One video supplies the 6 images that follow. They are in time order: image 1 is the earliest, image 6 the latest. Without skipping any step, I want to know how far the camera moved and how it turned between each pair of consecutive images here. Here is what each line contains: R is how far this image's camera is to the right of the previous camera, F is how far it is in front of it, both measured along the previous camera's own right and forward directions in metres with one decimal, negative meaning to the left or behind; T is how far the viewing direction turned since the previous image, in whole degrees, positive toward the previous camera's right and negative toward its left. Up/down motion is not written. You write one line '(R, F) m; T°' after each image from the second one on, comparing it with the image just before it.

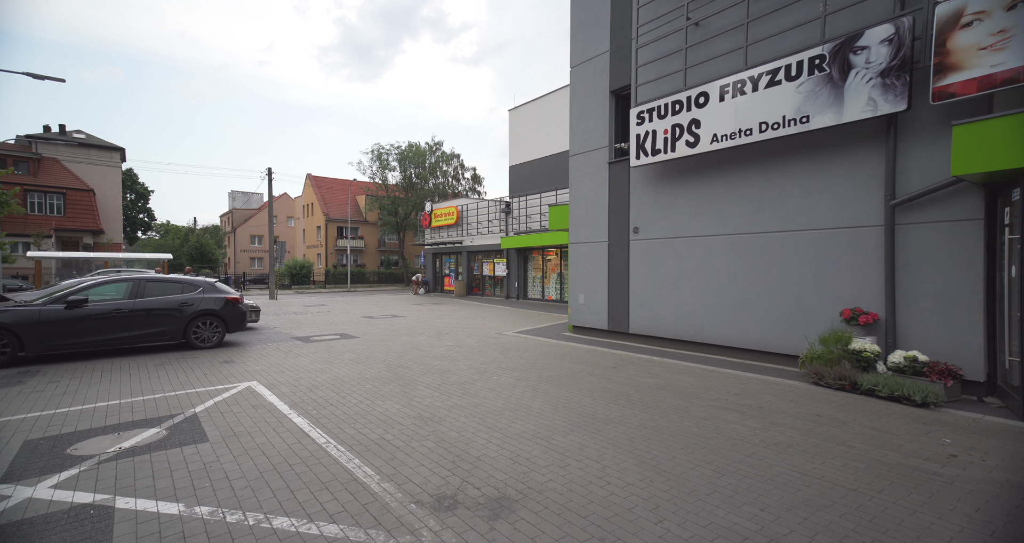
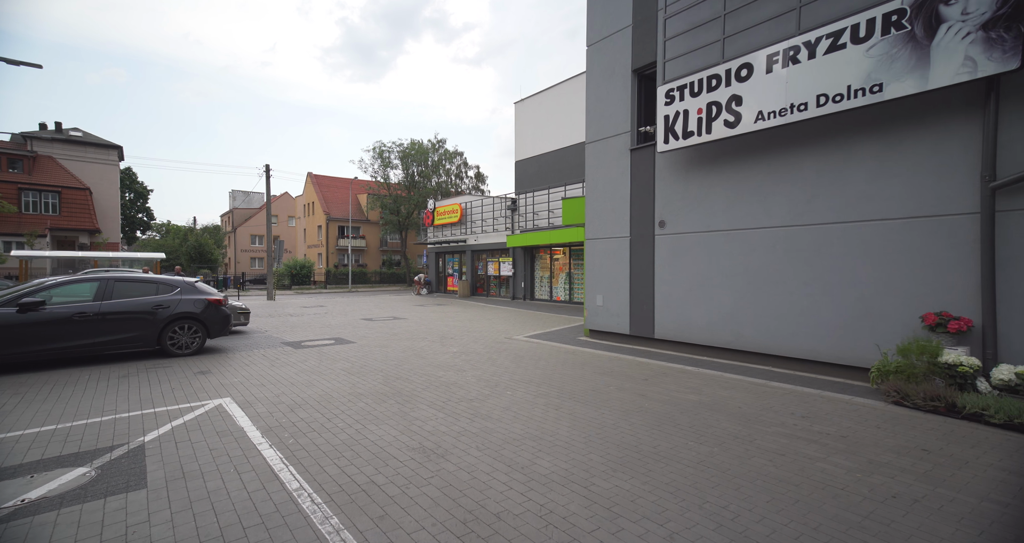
(-0.2, +1.0) m; 0°
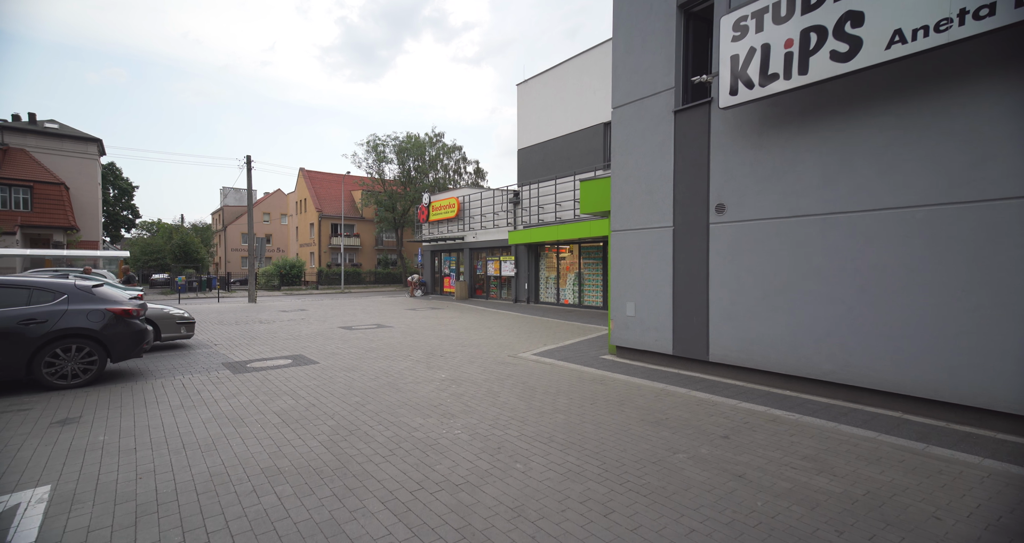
(-0.1, +2.4) m; 0°
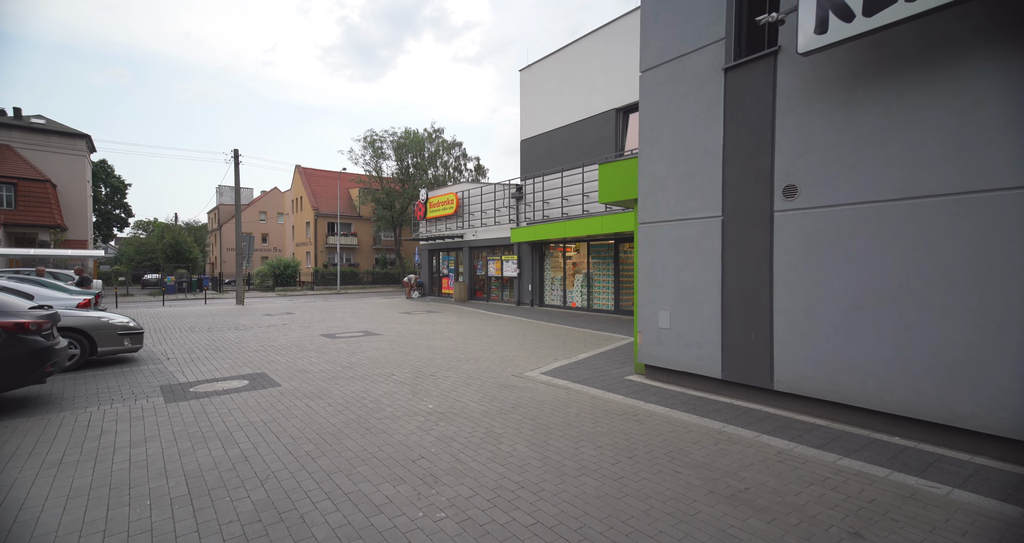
(-0.1, +1.6) m; 0°
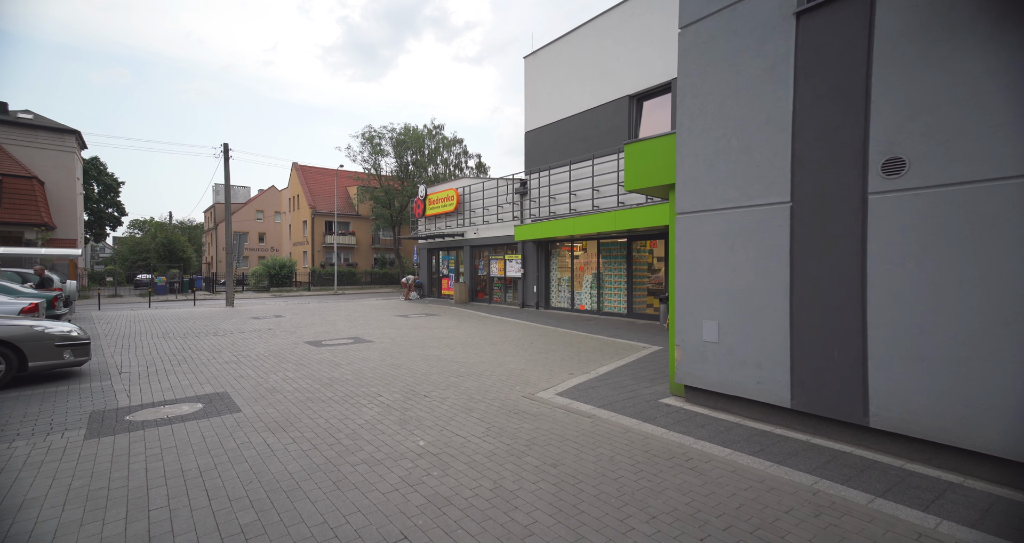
(-0.1, +1.3) m; 0°
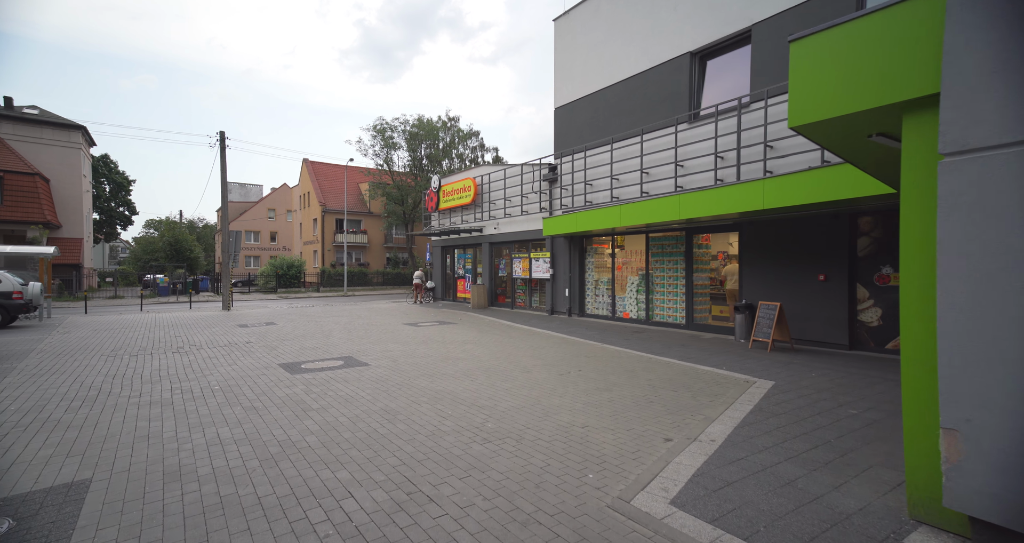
(-0.5, +3.0) m; -2°
